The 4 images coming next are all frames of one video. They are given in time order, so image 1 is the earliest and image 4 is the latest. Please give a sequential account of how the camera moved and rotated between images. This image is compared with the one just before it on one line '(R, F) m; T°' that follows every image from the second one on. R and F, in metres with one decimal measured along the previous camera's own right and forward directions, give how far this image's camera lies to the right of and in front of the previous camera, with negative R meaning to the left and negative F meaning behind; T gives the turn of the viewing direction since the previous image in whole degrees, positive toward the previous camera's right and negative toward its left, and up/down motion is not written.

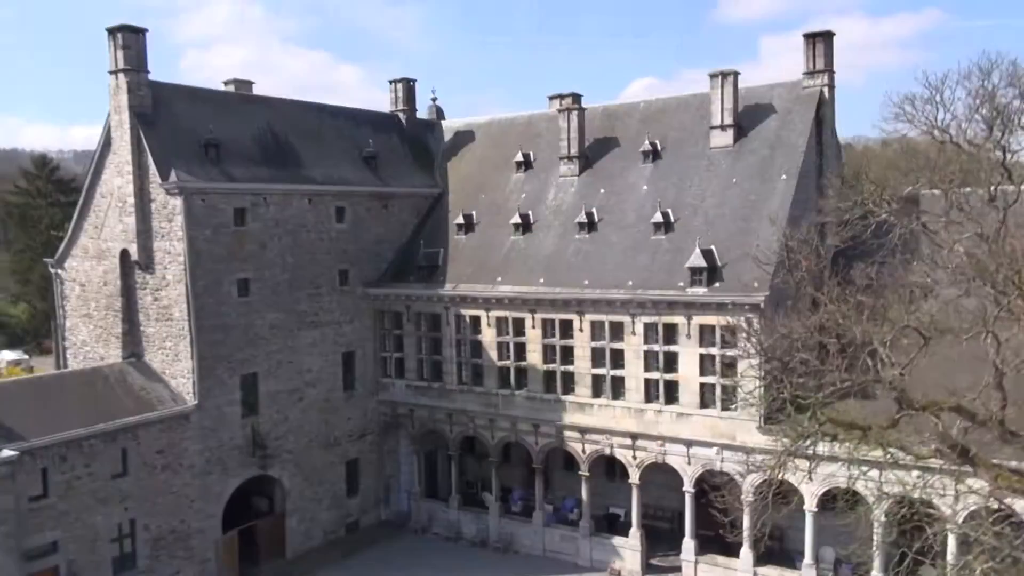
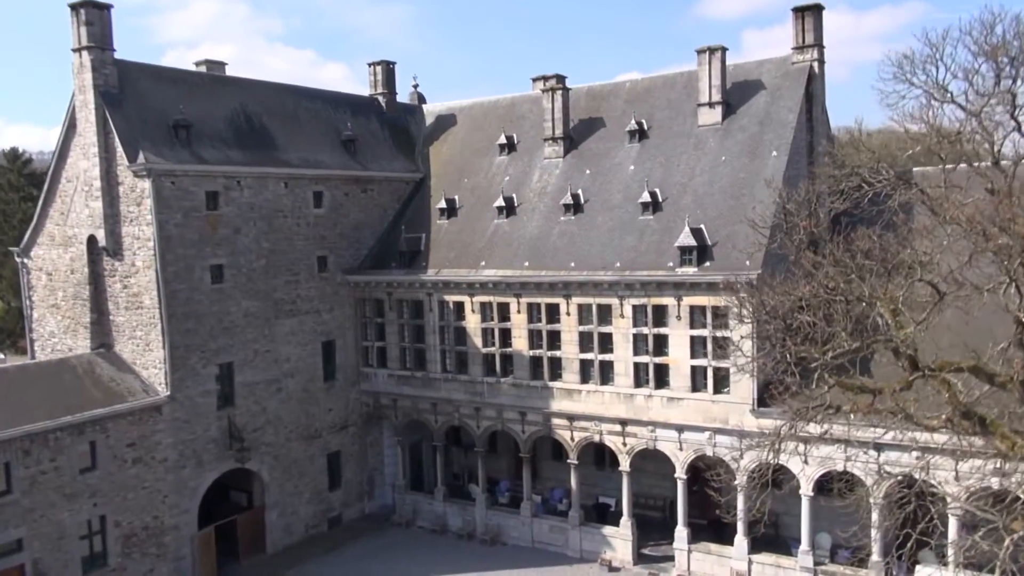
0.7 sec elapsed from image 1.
(+0.1, +0.8) m; +1°
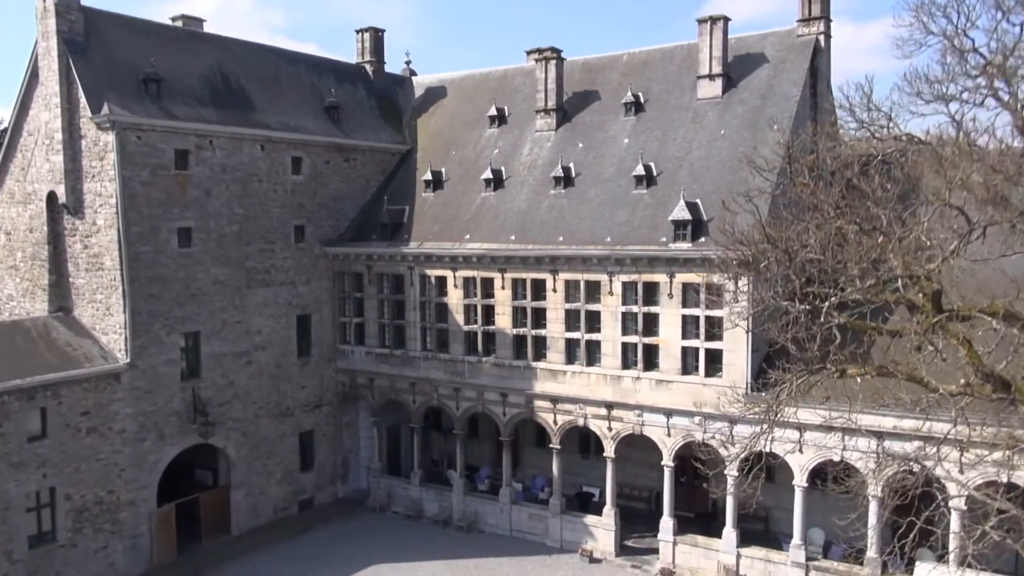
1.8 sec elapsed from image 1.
(+0.3, +1.2) m; 0°
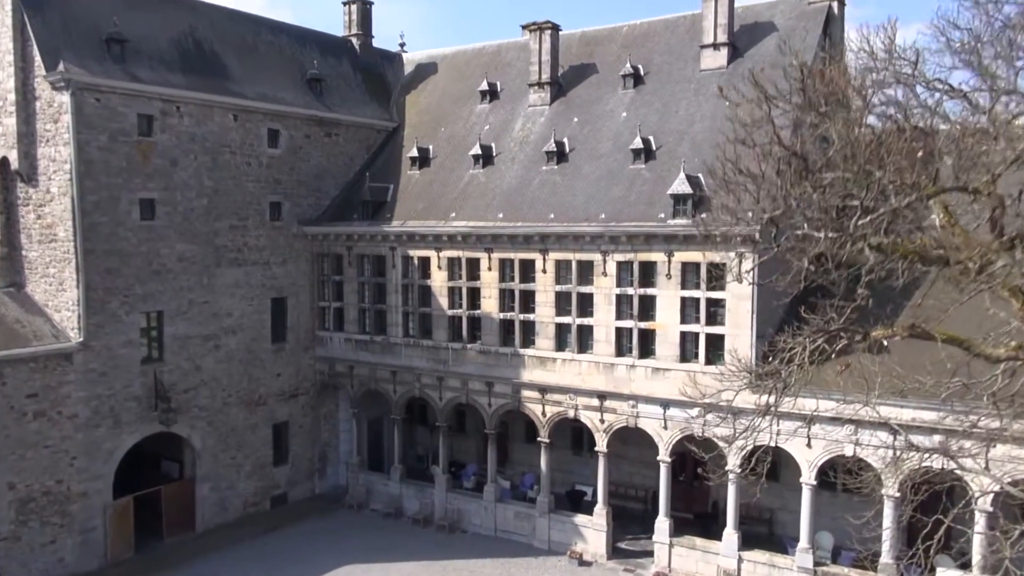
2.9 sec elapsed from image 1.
(+0.5, +1.7) m; 0°
